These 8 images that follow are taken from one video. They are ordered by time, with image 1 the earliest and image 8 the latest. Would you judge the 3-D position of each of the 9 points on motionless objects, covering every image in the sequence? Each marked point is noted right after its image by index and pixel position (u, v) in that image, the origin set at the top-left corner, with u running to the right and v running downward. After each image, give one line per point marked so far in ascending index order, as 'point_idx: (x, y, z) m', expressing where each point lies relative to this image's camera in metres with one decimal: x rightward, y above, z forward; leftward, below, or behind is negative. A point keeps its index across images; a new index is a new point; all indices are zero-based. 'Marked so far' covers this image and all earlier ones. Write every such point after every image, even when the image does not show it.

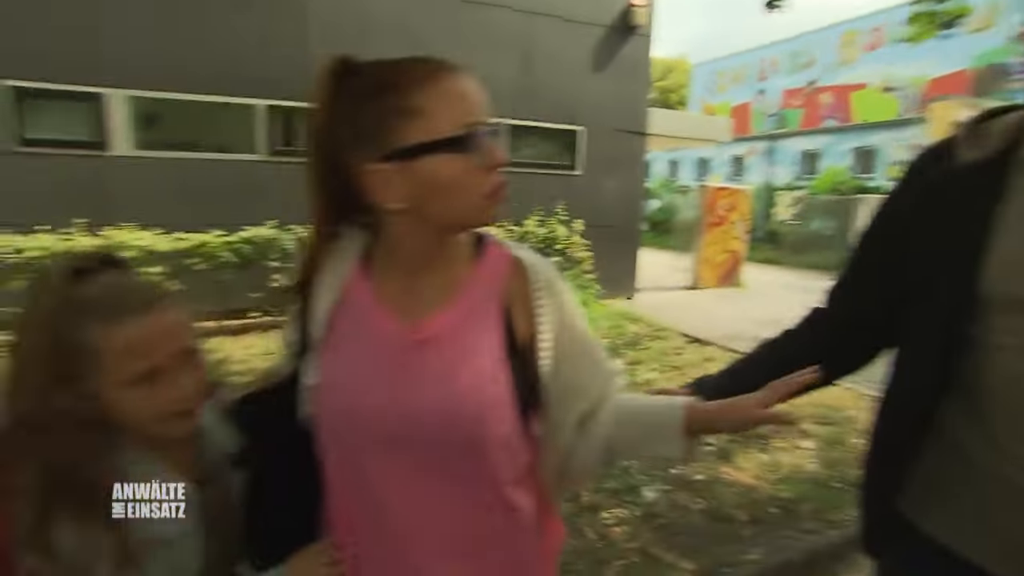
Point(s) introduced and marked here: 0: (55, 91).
0: (-3.9, +1.7, +4.6) m
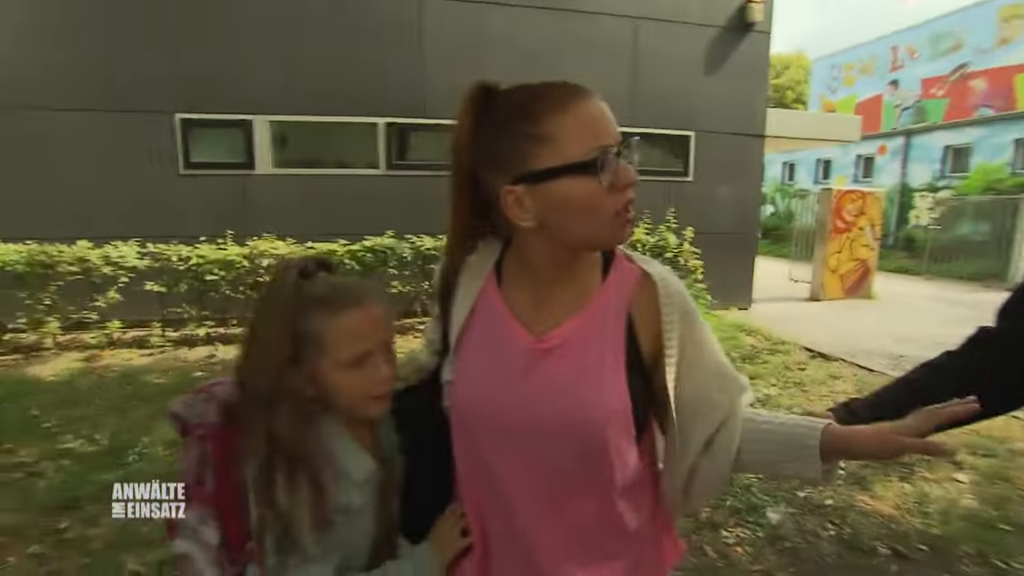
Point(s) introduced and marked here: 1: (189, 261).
0: (-2.9, +1.7, +5.3) m
1: (-2.9, +0.2, +4.9) m
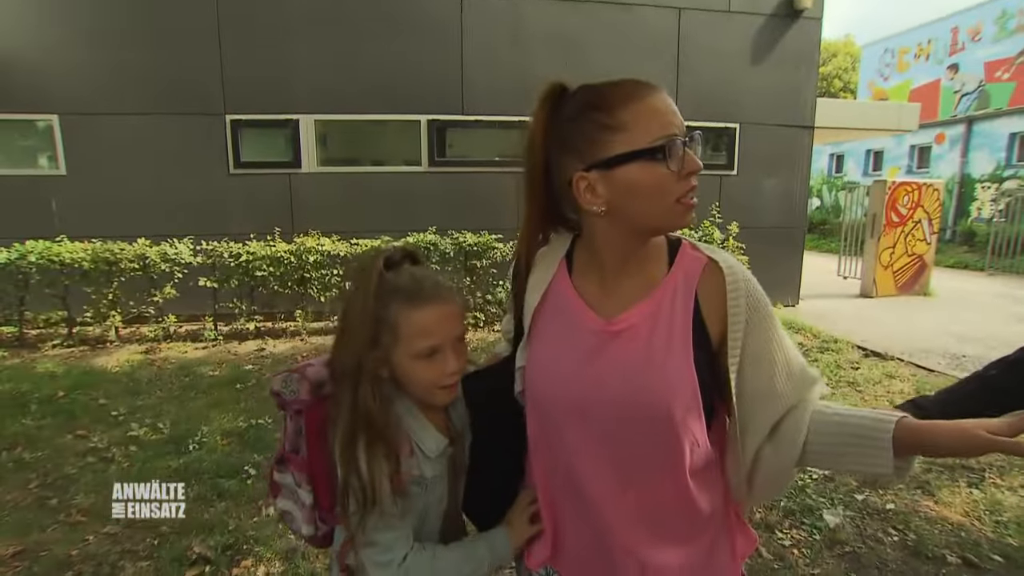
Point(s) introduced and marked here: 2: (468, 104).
0: (-2.5, +1.7, +5.5) m
1: (-2.6, +0.3, +5.1) m
2: (-0.5, +2.0, +5.8) m
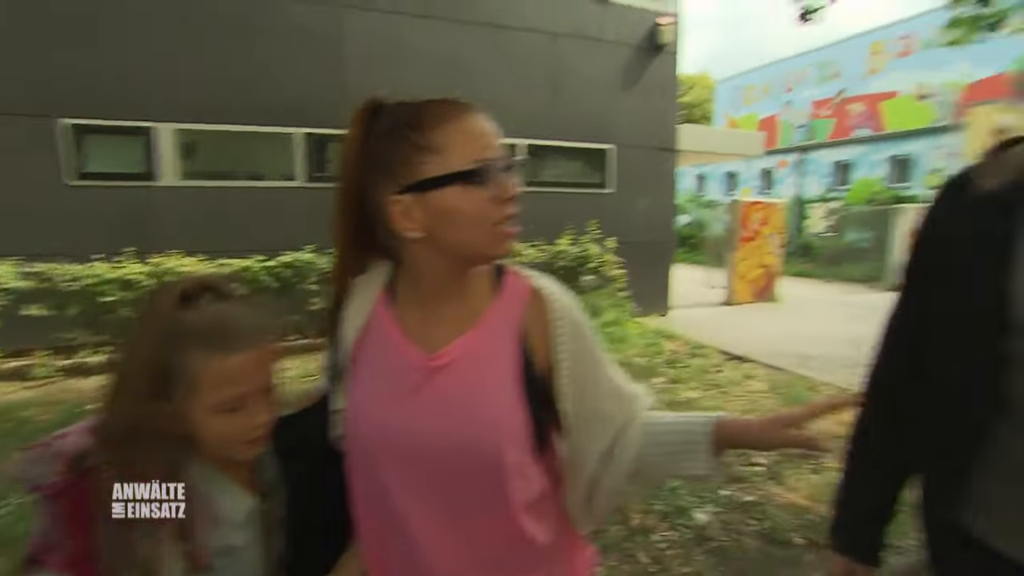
0: (-3.7, +1.5, +4.9) m
1: (-3.6, +0.1, +4.5) m
2: (-1.7, +1.8, +5.6) m
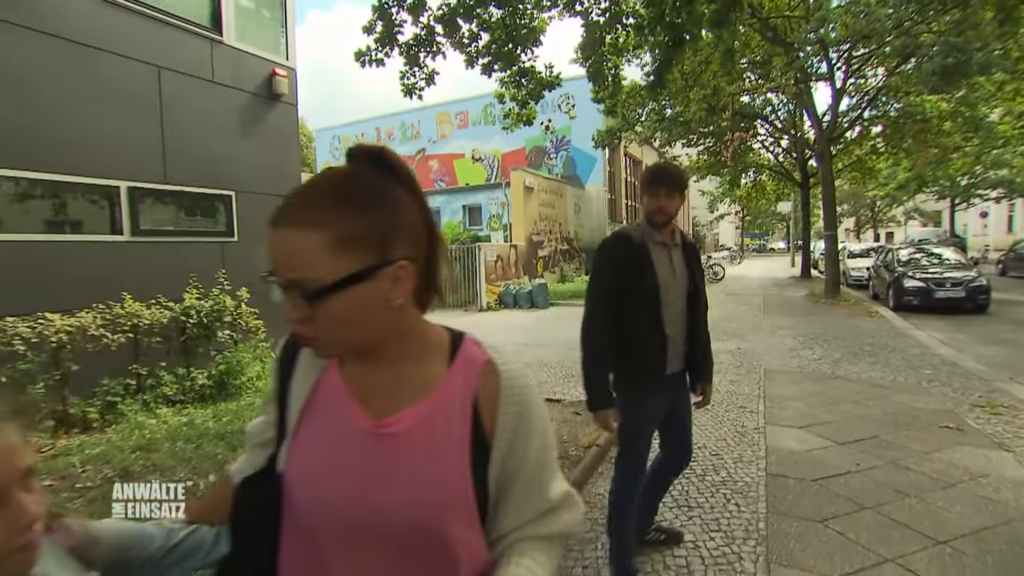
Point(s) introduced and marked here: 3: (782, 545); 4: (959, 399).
0: (-3.1, +1.1, +6.1) m
1: (-2.9, -0.3, +5.6) m
2: (-1.1, +1.4, +6.8) m
3: (+2.3, -2.2, +4.6) m
4: (+7.6, -1.9, +9.2) m
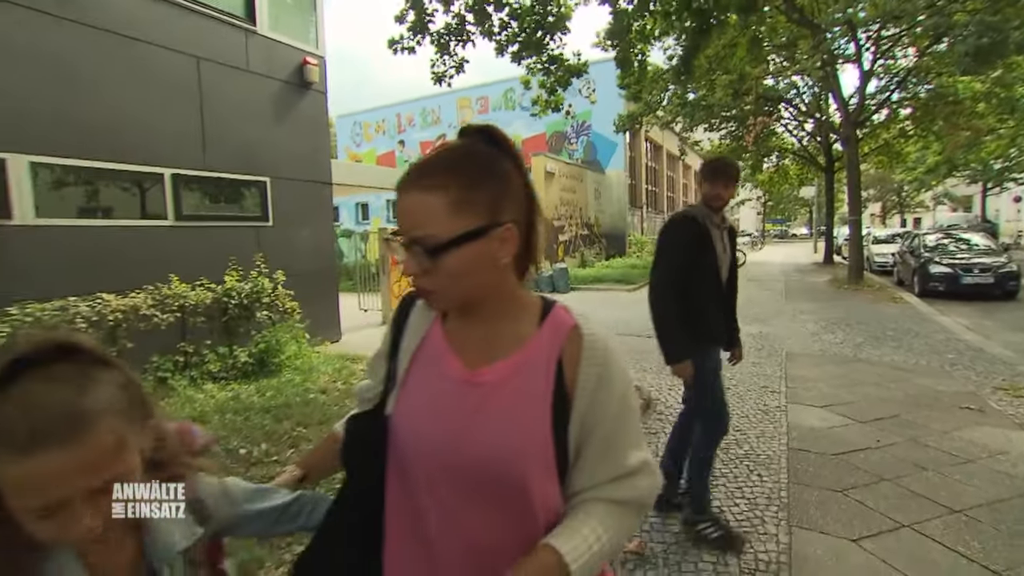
0: (-2.7, +1.3, +6.5) m
1: (-2.6, -0.1, +6.0) m
2: (-0.7, +1.7, +7.0) m
3: (+2.6, -2.0, +4.8) m
4: (+8.1, -1.6, +9.3) m
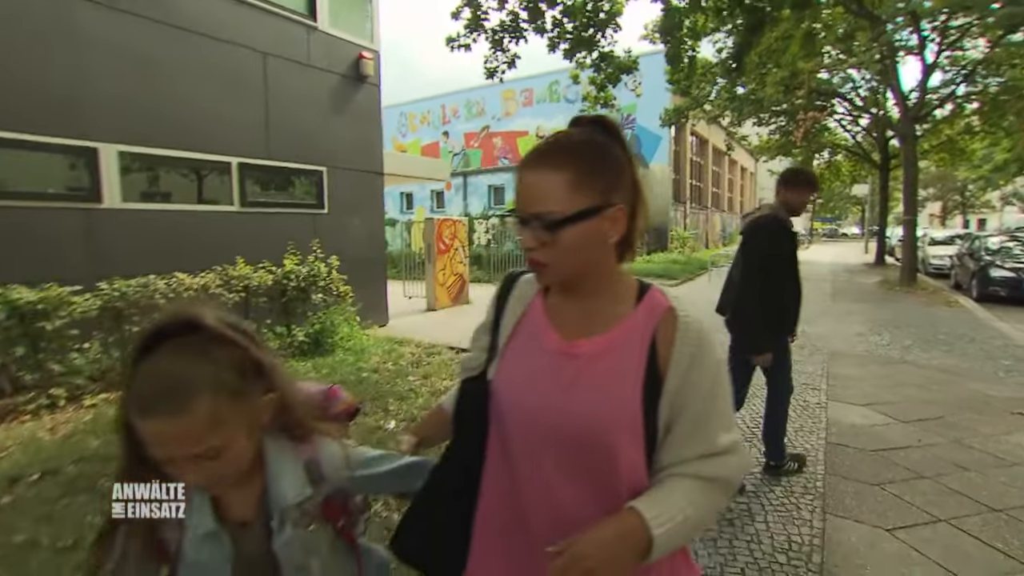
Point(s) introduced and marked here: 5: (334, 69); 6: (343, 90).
0: (-2.1, +1.5, +6.9) m
1: (-2.0, +0.1, +6.5) m
2: (0.0, +1.8, +7.3) m
3: (+3.0, -2.0, +5.0) m
4: (+8.8, -1.7, +9.0) m
5: (-4.2, +5.2, +12.7) m
6: (-4.1, +4.8, +13.0) m
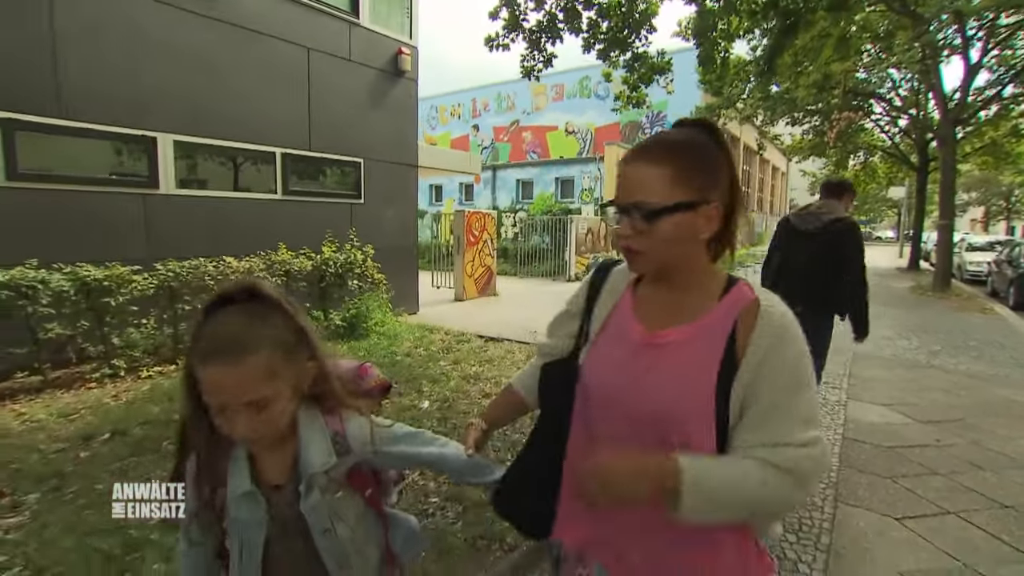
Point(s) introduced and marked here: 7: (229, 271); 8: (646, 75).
0: (-1.6, +1.7, +7.3) m
1: (-1.6, +0.3, +6.9) m
2: (+0.4, +2.0, +7.7) m
3: (+3.3, -2.0, +5.2) m
4: (+9.2, -1.8, +9.0) m
5: (-3.4, +5.5, +13.2) m
6: (-3.3, +5.1, +13.4) m
7: (-4.9, +0.3, +9.5) m
8: (+2.5, +4.0, +10.1) m
